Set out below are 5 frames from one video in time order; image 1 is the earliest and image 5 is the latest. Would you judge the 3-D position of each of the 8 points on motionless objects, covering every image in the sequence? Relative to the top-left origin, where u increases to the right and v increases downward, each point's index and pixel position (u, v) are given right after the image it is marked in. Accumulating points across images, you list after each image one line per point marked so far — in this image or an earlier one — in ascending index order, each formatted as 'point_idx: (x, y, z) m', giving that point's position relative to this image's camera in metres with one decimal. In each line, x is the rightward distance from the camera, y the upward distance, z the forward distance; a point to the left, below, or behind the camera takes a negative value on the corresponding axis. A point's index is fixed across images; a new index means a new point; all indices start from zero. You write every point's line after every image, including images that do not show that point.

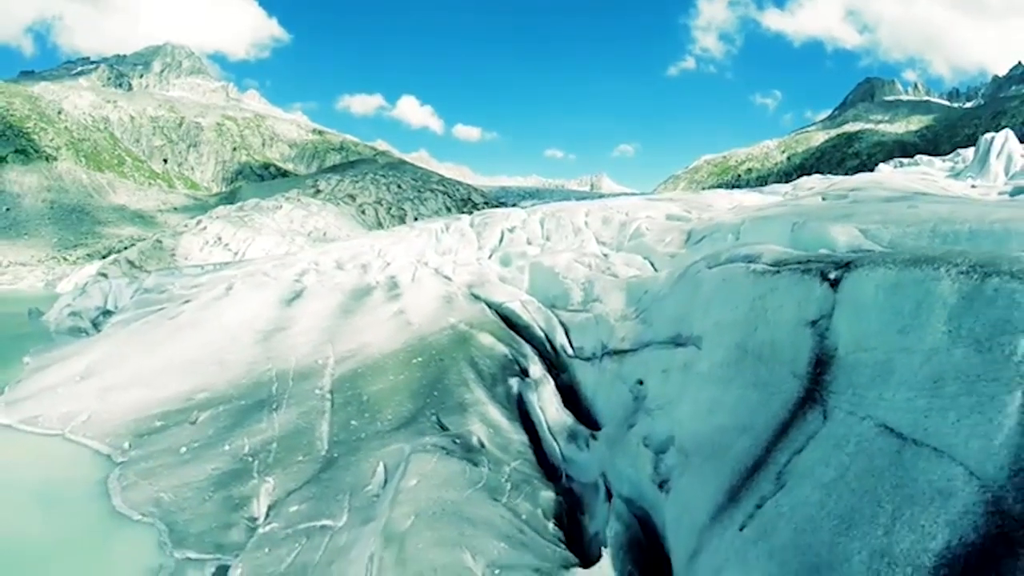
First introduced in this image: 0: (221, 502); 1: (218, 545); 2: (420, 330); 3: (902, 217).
0: (-5.6, -4.1, +13.8) m
1: (-5.1, -4.5, +12.5) m
2: (-2.5, -1.1, +19.3) m
3: (+6.7, +1.3, +12.7) m
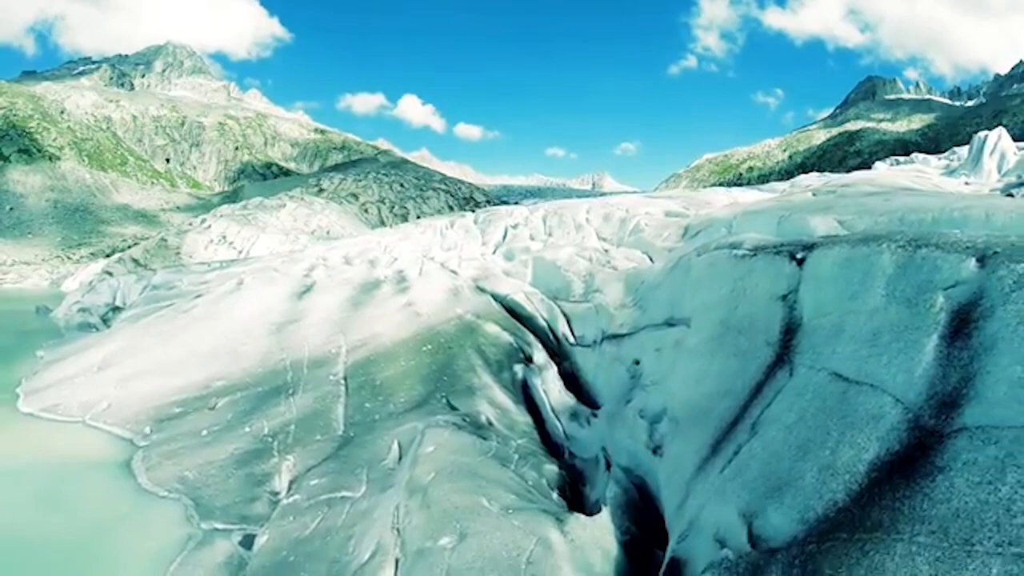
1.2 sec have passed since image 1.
0: (-5.5, -3.9, +14.7) m
1: (-5.0, -4.3, +13.4) m
2: (-2.4, -0.9, +20.2) m
3: (+6.9, +1.5, +13.5) m
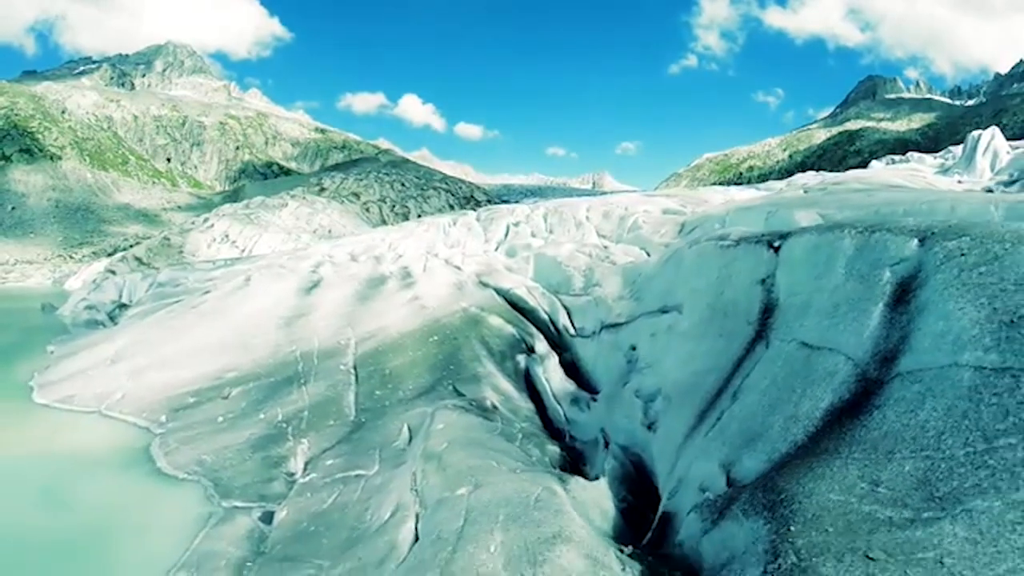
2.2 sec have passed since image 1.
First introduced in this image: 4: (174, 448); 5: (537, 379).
0: (-5.4, -3.7, +15.5) m
1: (-4.9, -4.1, +14.1) m
2: (-2.3, -0.7, +21.0) m
3: (+6.9, +1.7, +14.3) m
4: (-8.1, -3.8, +17.2) m
5: (+0.6, -2.2, +17.2) m
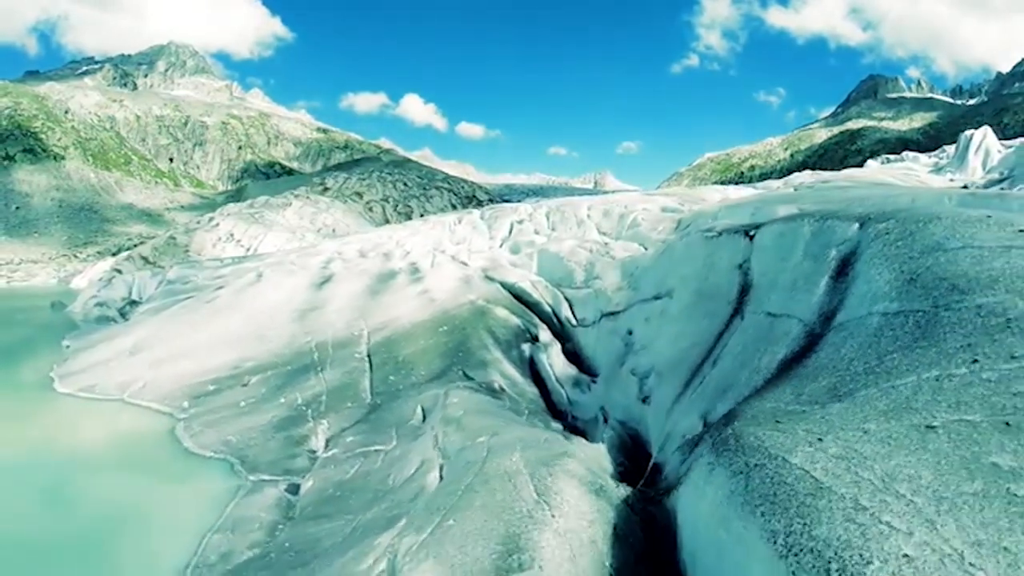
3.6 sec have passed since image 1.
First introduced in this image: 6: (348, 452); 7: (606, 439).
0: (-5.3, -3.5, +16.6) m
1: (-4.8, -3.9, +15.3) m
2: (-2.1, -0.5, +22.1) m
3: (+7.1, +1.9, +15.4) m
4: (-8.0, -3.6, +18.3) m
5: (+0.7, -2.0, +18.3) m
6: (-3.3, -3.3, +14.4) m
7: (+1.7, -2.9, +13.0) m
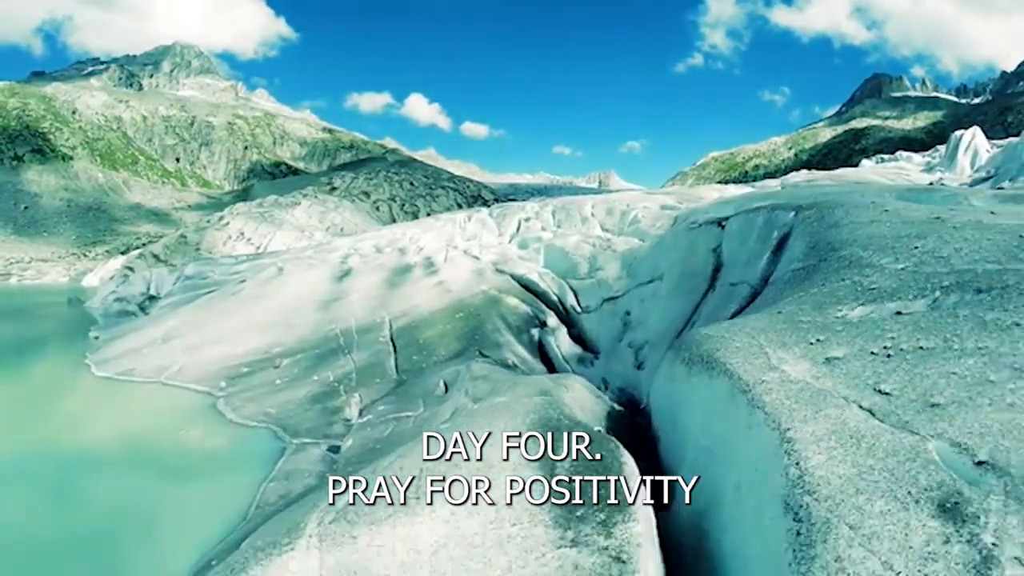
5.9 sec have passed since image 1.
0: (-5.0, -3.2, +18.6) m
1: (-4.5, -3.6, +17.3) m
2: (-1.8, -0.2, +24.1) m
3: (+7.3, +2.2, +17.3) m
4: (-7.7, -3.3, +20.4) m
5: (+1.0, -1.7, +20.3) m
6: (-3.0, -3.0, +16.4) m
7: (+2.0, -2.5, +15.0) m
